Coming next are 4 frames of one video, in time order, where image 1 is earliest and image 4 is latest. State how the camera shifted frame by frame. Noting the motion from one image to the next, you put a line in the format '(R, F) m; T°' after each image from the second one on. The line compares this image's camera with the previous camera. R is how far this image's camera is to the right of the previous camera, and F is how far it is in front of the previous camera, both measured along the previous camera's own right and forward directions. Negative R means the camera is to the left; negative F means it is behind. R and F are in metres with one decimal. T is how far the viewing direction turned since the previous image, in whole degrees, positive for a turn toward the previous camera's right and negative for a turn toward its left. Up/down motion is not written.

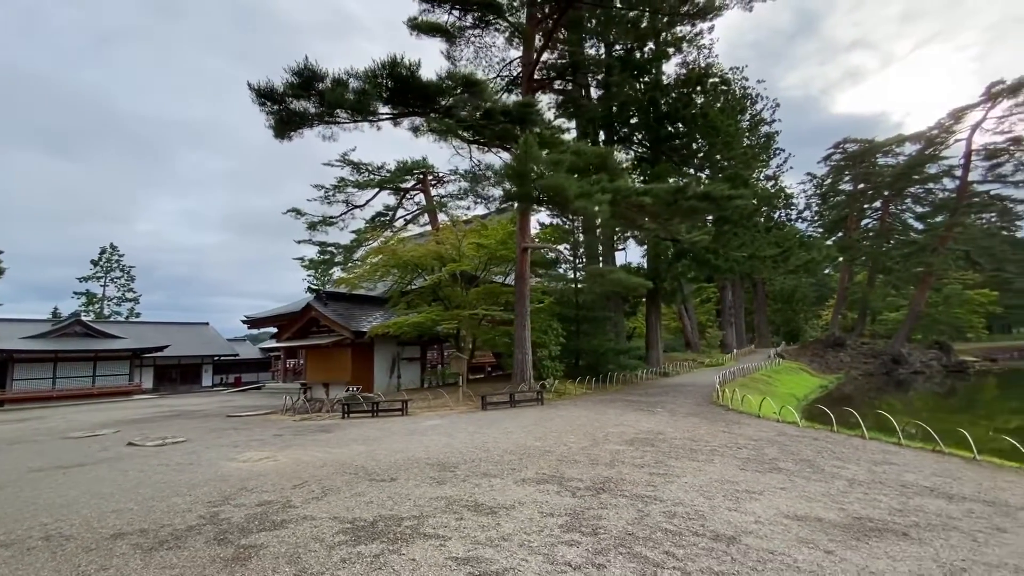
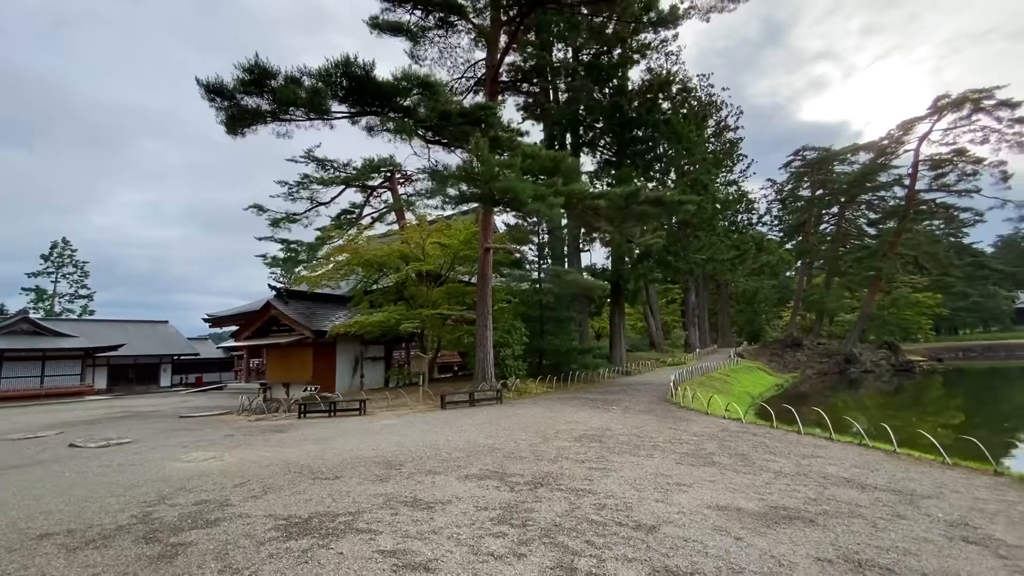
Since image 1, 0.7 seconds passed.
(+0.3, -0.1) m; +3°
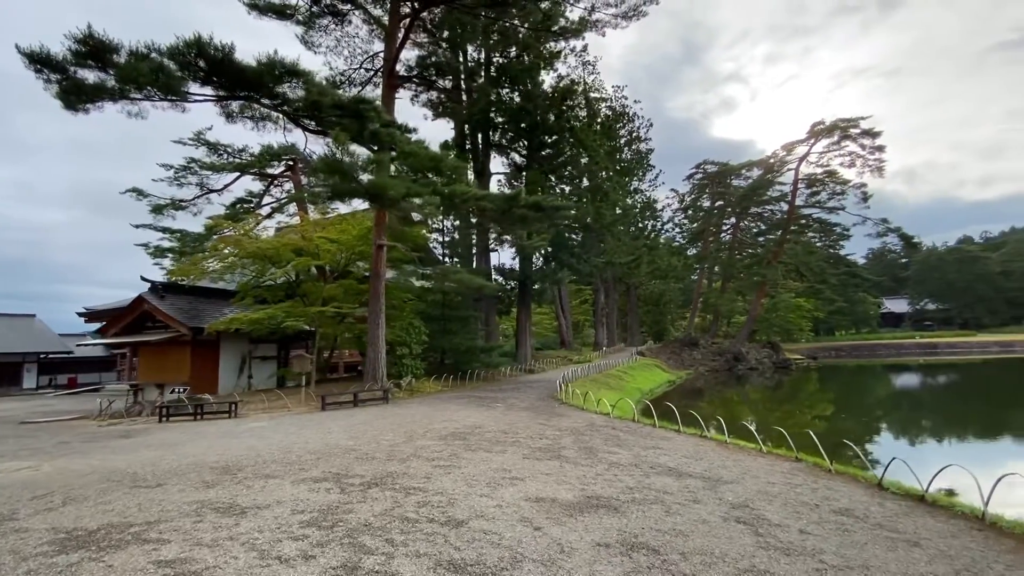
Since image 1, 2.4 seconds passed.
(+0.8, -0.1) m; +9°
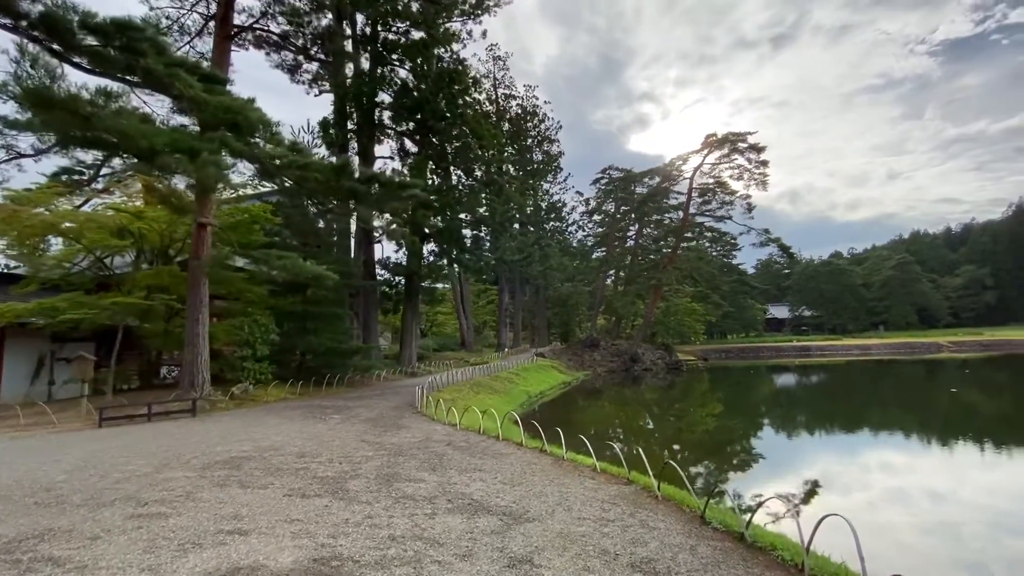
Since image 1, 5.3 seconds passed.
(+1.4, +1.2) m; +9°
